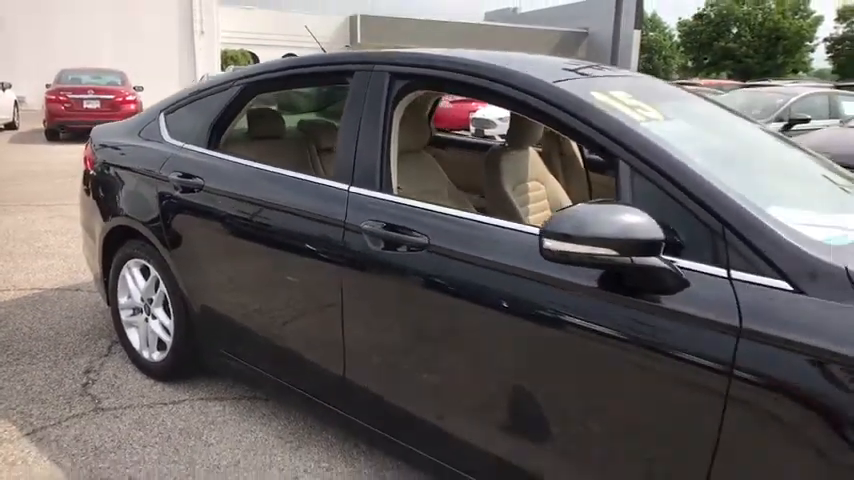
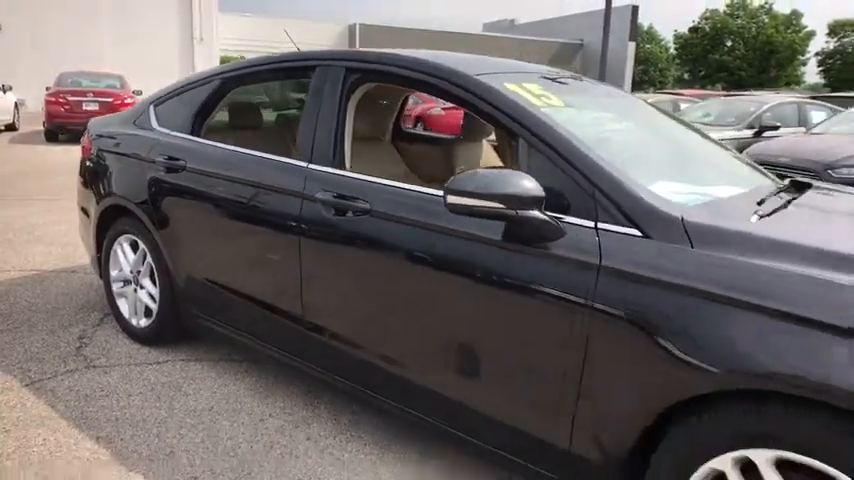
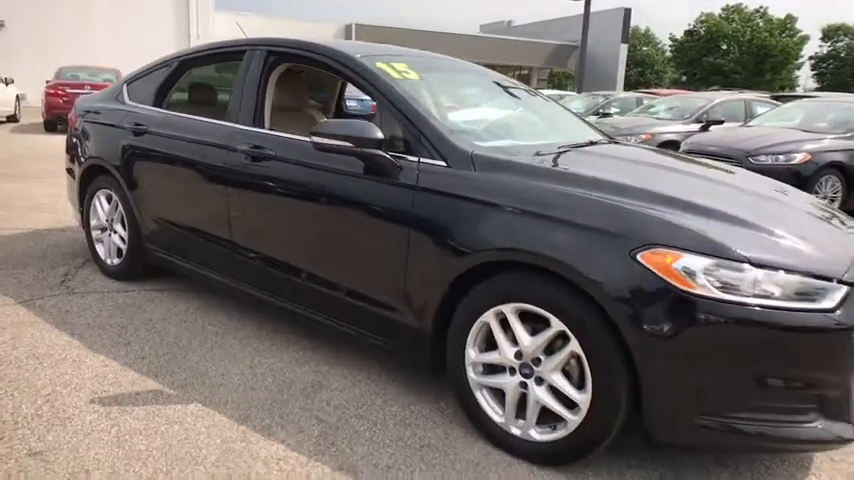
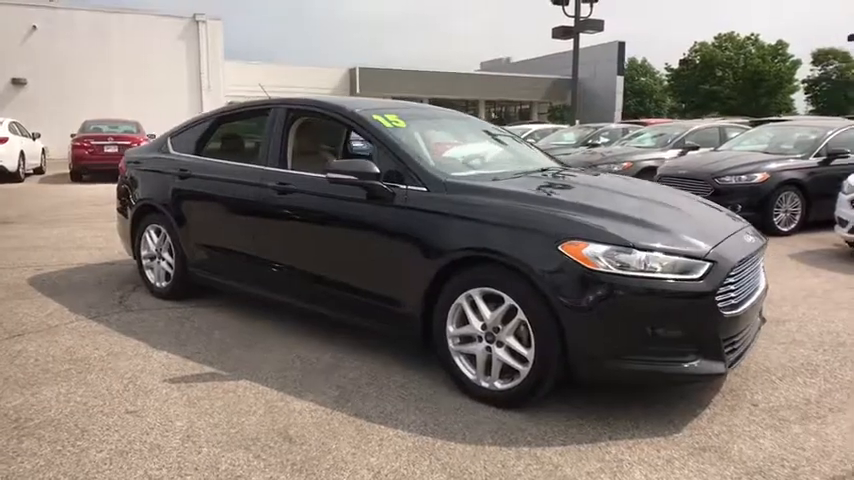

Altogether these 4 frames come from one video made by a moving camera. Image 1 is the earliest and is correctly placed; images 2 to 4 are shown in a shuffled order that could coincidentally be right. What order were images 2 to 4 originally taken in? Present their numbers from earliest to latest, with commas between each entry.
2, 3, 4
